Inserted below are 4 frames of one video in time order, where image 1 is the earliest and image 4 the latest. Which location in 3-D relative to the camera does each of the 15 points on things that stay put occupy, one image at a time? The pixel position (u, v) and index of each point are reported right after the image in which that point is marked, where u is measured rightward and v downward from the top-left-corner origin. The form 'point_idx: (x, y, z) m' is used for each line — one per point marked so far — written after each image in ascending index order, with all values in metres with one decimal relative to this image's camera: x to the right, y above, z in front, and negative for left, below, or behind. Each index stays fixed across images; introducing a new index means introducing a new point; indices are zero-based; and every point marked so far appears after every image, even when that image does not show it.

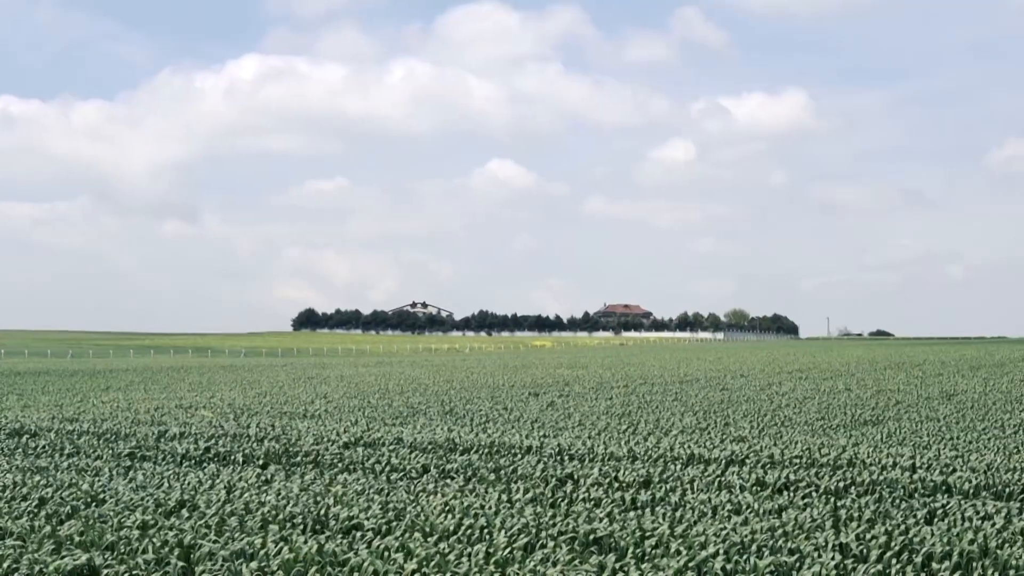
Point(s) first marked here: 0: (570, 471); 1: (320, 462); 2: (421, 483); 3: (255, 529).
0: (+0.9, -2.8, +14.5) m
1: (-3.1, -2.8, +15.4) m
2: (-1.2, -2.7, +13.4) m
3: (-2.8, -2.6, +10.5) m
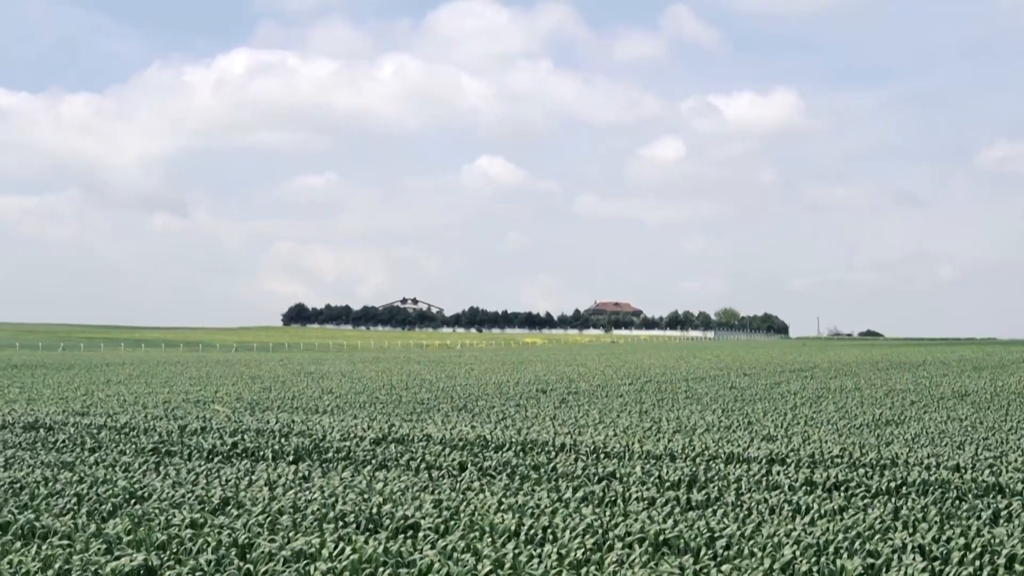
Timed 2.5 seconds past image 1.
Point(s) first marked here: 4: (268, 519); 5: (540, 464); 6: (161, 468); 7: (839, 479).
0: (+1.5, -2.7, +14.2) m
1: (-2.5, -2.7, +15.1) m
2: (-0.6, -2.6, +13.0) m
3: (-2.1, -2.5, +10.1) m
4: (-2.6, -2.5, +10.4) m
5: (+0.4, -2.7, +14.8) m
6: (-5.0, -2.6, +13.7) m
7: (+4.6, -2.7, +13.6) m
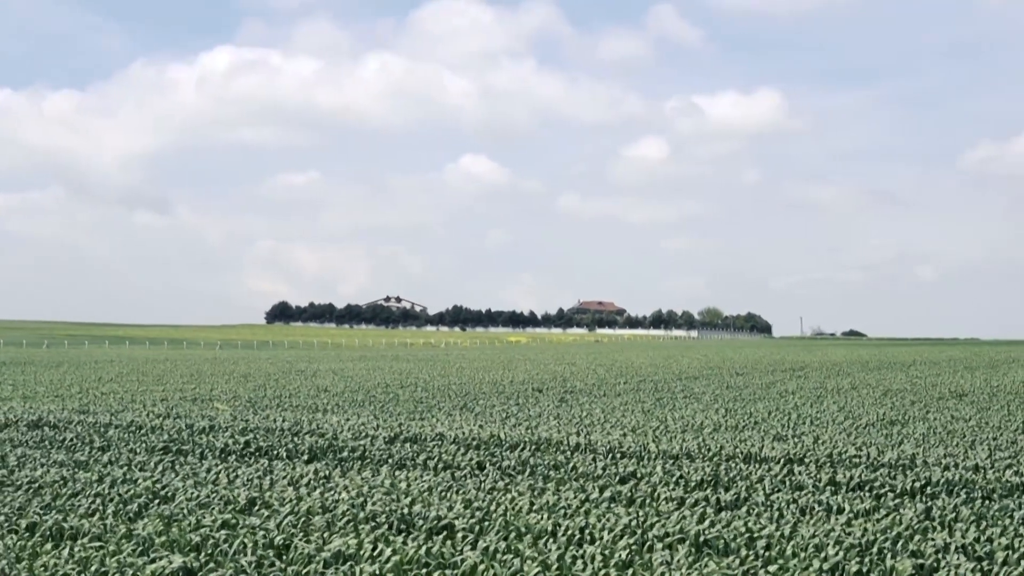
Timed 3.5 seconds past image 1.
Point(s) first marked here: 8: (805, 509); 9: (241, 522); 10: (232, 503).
0: (+1.8, -2.7, +14.1) m
1: (-2.2, -2.6, +14.9) m
2: (-0.3, -2.6, +12.9) m
3: (-1.7, -2.5, +9.9) m
4: (-2.3, -2.5, +10.2) m
5: (+0.7, -2.7, +14.6) m
6: (-4.7, -2.5, +13.5) m
7: (+4.9, -2.7, +13.5) m
8: (+3.5, -2.6, +11.6) m
9: (-2.8, -2.4, +10.0) m
10: (-3.2, -2.5, +11.1) m
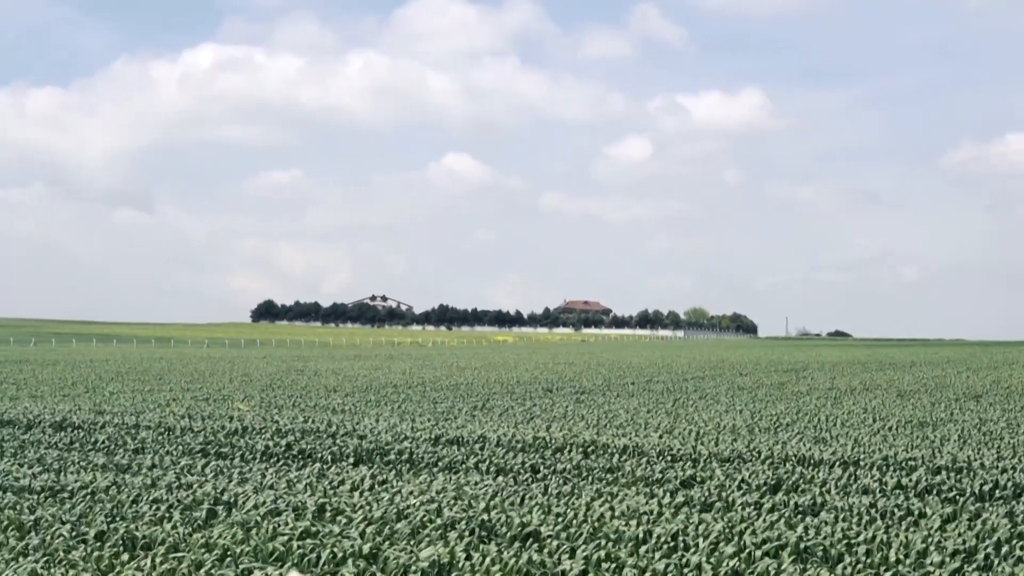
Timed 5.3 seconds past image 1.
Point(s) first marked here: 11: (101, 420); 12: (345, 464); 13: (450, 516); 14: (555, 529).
0: (+2.6, -2.6, +13.8) m
1: (-1.4, -2.6, +14.5) m
2: (+0.5, -2.6, +12.5) m
3: (-0.8, -2.5, +9.5) m
4: (-1.4, -2.4, +9.8) m
5: (+1.5, -2.7, +14.3) m
6: (-3.9, -2.5, +13.0) m
7: (+5.7, -2.7, +13.3) m
8: (+4.4, -2.6, +11.3) m
9: (-1.9, -2.4, +9.6) m
10: (-2.3, -2.4, +10.6) m
11: (-7.9, -2.5, +18.4) m
12: (-2.4, -2.5, +13.9) m
13: (-0.7, -2.5, +10.4) m
14: (+0.4, -2.5, +9.9) m
